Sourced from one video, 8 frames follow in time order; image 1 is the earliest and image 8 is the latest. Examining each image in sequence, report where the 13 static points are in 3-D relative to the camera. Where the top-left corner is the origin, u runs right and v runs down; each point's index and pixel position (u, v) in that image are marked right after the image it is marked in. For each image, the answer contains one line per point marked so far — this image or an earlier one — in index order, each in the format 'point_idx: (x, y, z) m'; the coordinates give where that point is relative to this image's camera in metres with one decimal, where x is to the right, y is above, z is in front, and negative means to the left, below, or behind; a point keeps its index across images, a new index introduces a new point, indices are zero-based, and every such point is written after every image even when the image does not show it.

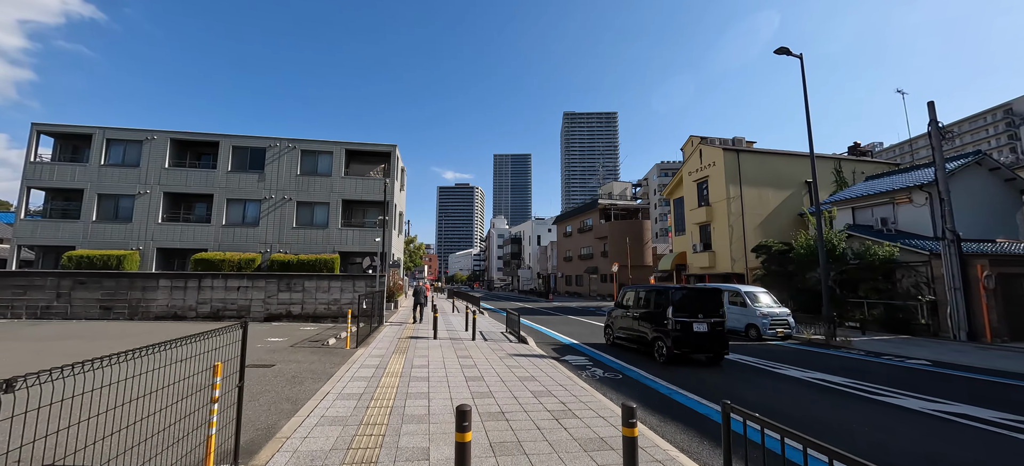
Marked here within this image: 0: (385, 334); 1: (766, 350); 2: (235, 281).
0: (-4.1, -3.3, +12.6) m
1: (+8.2, -3.8, +12.4) m
2: (-9.7, -1.7, +13.4) m
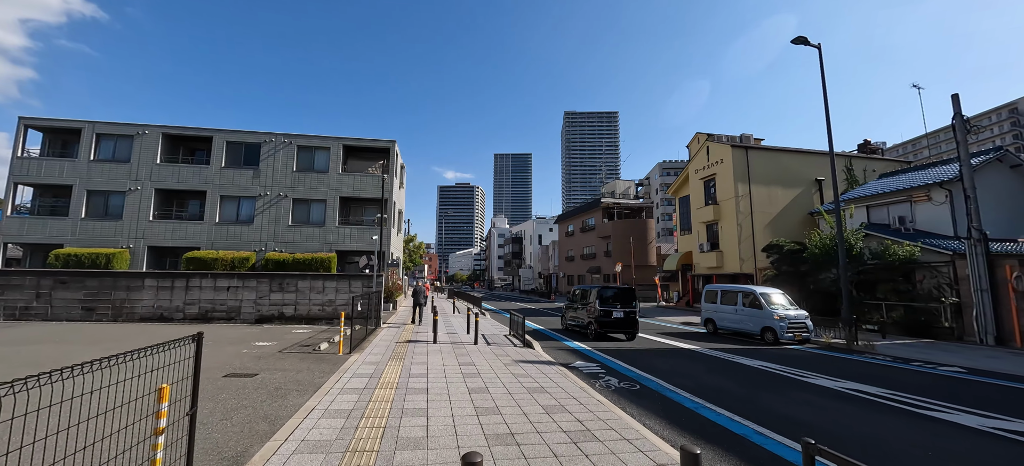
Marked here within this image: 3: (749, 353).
0: (-4.0, -3.2, +12.0) m
1: (+8.4, -3.7, +11.7) m
2: (-9.5, -1.6, +12.8) m
3: (+7.4, -3.7, +12.0) m
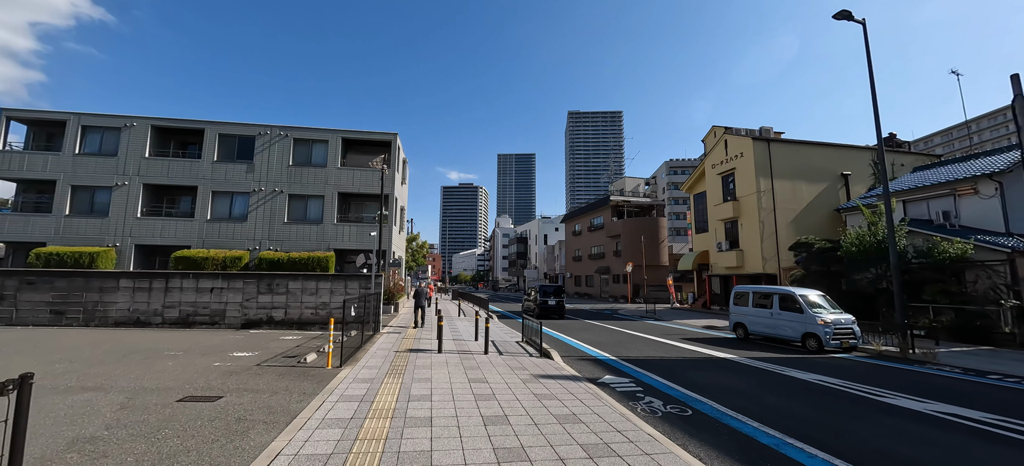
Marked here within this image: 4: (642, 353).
0: (-3.6, -3.0, +10.7) m
1: (+8.7, -3.6, +10.4) m
2: (-9.1, -1.5, +11.6) m
3: (+7.8, -3.6, +10.7) m
4: (+3.5, -3.3, +10.4) m
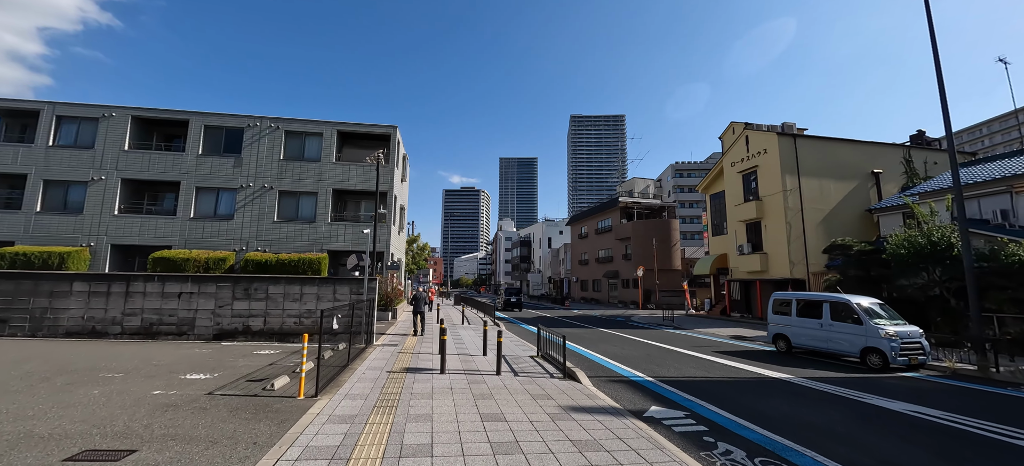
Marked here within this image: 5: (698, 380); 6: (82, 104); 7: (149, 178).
0: (-3.3, -3.0, +9.2) m
1: (+9.1, -3.5, +8.7) m
2: (-8.8, -1.4, +10.1) m
3: (+8.2, -3.5, +9.1) m
4: (+3.9, -3.2, +8.8) m
5: (+4.1, -3.2, +8.5) m
6: (-19.5, +5.9, +17.6) m
7: (-16.8, +2.6, +17.9) m
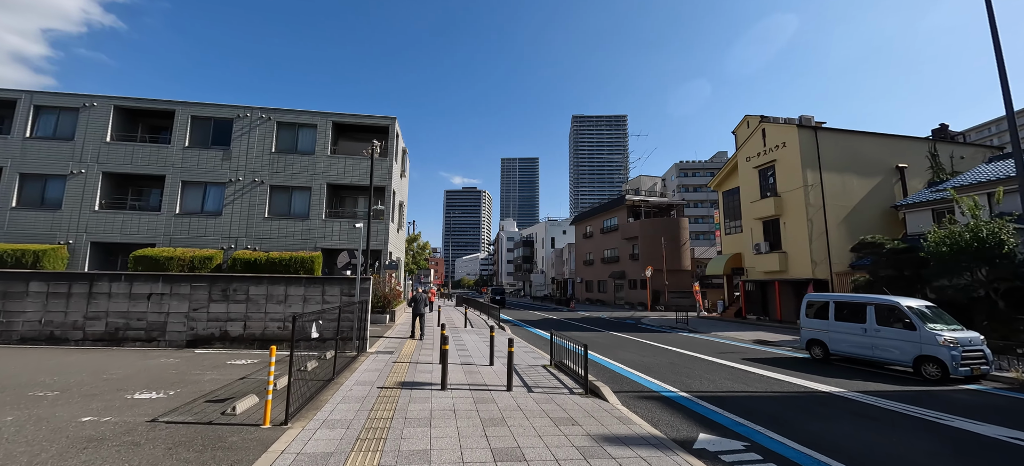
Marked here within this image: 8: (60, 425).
0: (-3.1, -2.8, +8.1) m
1: (+9.3, -3.4, +7.6) m
2: (-8.6, -1.2, +9.0) m
3: (+8.4, -3.4, +7.9) m
4: (+4.1, -3.1, +7.7) m
5: (+4.3, -3.1, +7.4) m
6: (-19.2, +6.0, +16.5) m
7: (-16.5, +2.7, +16.8) m
8: (-5.0, -2.1, +4.3) m
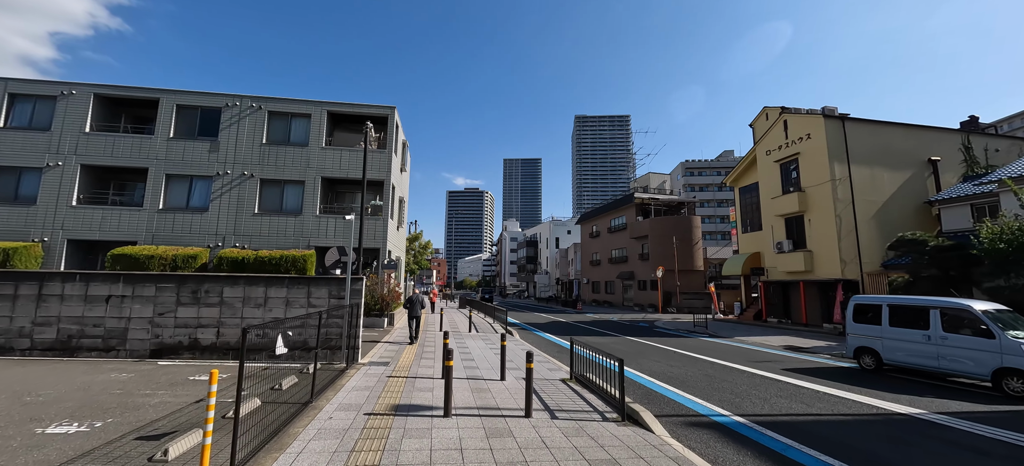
0: (-2.8, -2.7, +6.9) m
1: (+9.6, -3.2, +6.3) m
2: (-8.3, -1.1, +7.8) m
3: (+8.7, -3.2, +6.7) m
4: (+4.4, -2.9, +6.4) m
5: (+4.6, -2.9, +6.1) m
6: (-18.9, +6.1, +15.4) m
7: (-16.2, +2.8, +15.7) m
8: (-4.7, -1.9, +3.1) m
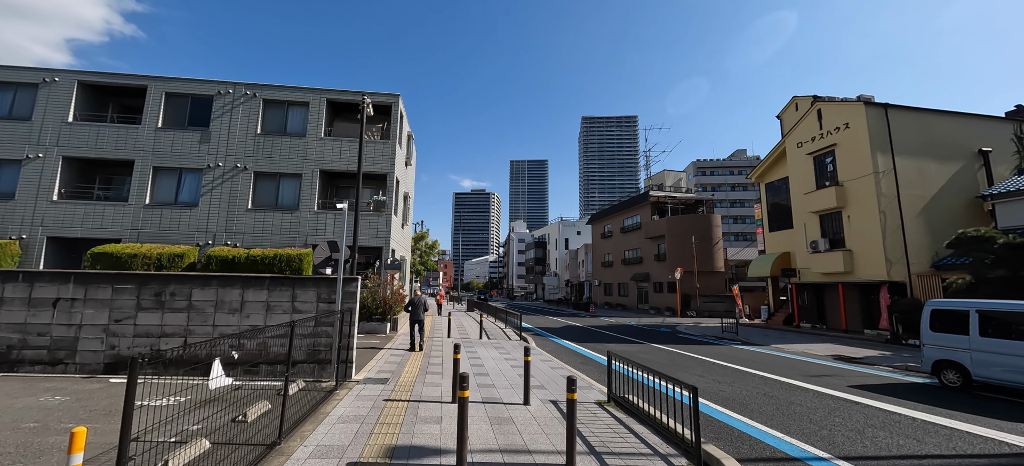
0: (-2.4, -2.5, +5.5) m
1: (+10.0, -3.1, +4.8) m
2: (-7.9, -0.9, +6.6) m
3: (+9.0, -3.1, +5.2) m
4: (+4.7, -2.7, +5.0) m
5: (+5.0, -2.8, +4.7) m
6: (-18.4, +6.2, +14.4) m
7: (-15.7, +2.9, +14.6) m
8: (-4.4, -1.8, +1.8) m
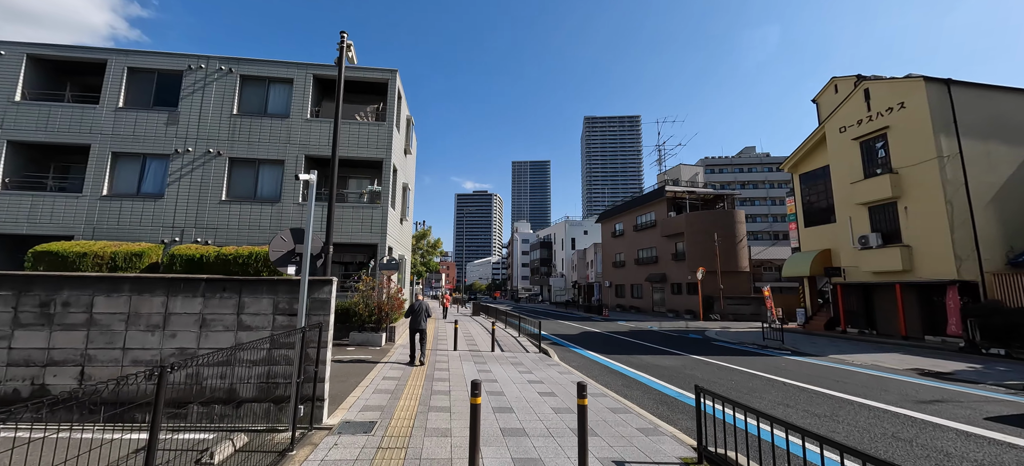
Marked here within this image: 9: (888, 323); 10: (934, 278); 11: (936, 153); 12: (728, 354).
0: (-1.9, -2.3, +3.5) m
1: (+10.4, -2.8, +2.7) m
2: (-7.4, -0.7, +4.6) m
3: (+9.5, -2.8, +3.1) m
4: (+5.2, -2.5, +2.9) m
5: (+5.4, -2.5, +2.6) m
6: (-17.9, +6.3, +12.5) m
7: (-15.2, +3.0, +12.7) m
8: (-3.9, -1.5, -0.2) m
9: (+16.2, -3.9, +16.8) m
10: (+16.3, -1.7, +15.0) m
11: (+16.5, +3.1, +15.0) m
12: (+7.8, -4.4, +13.9) m
